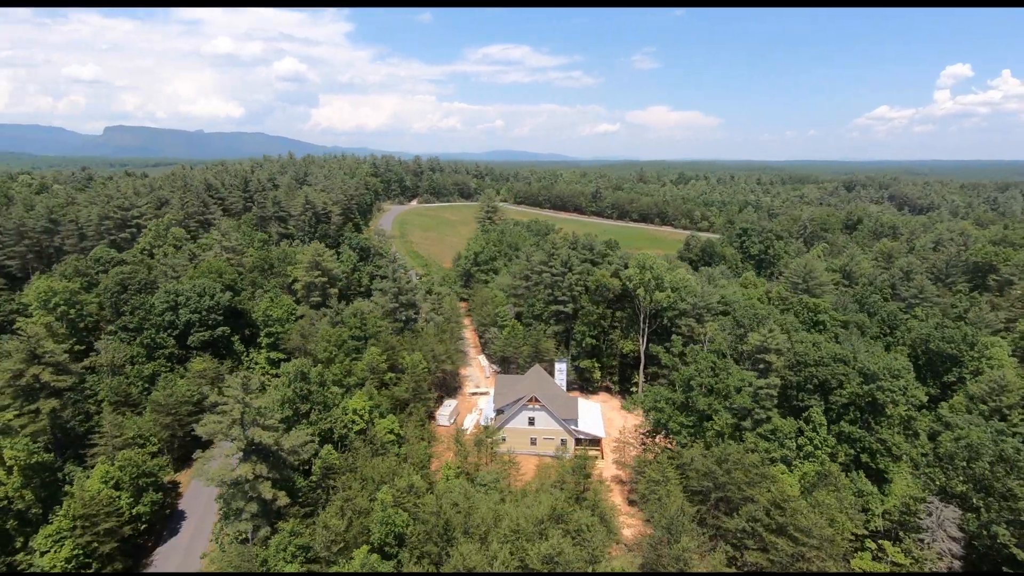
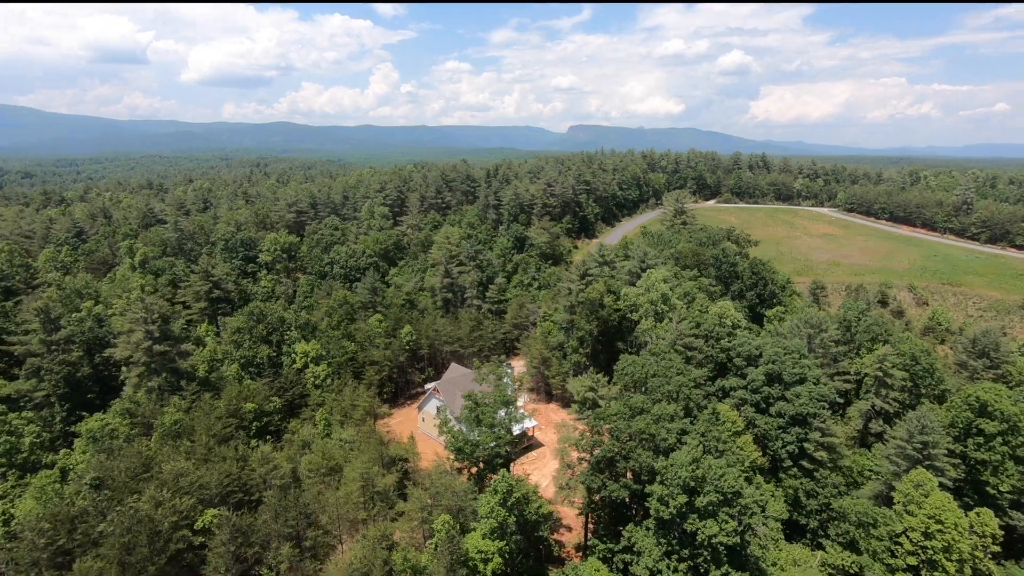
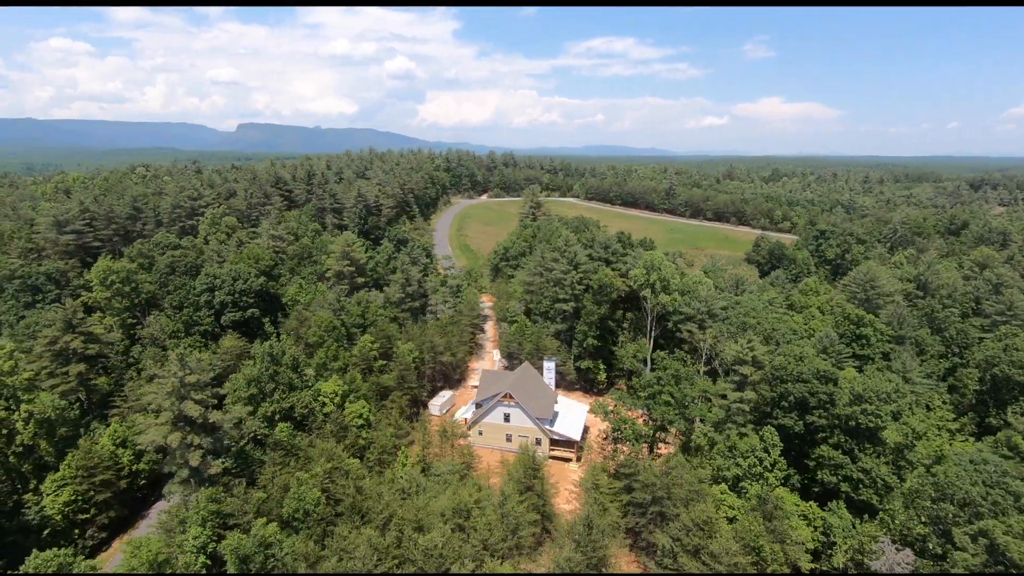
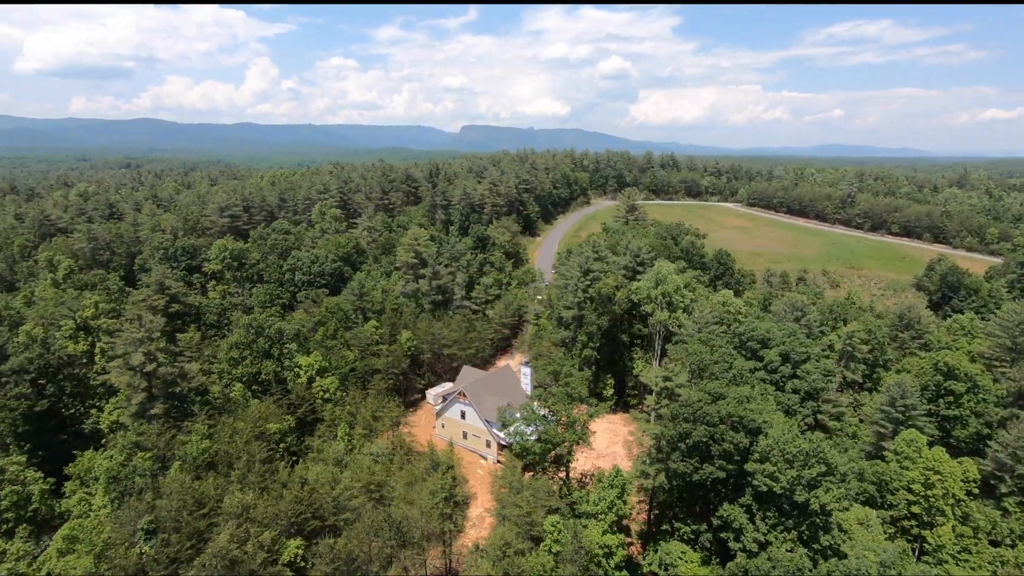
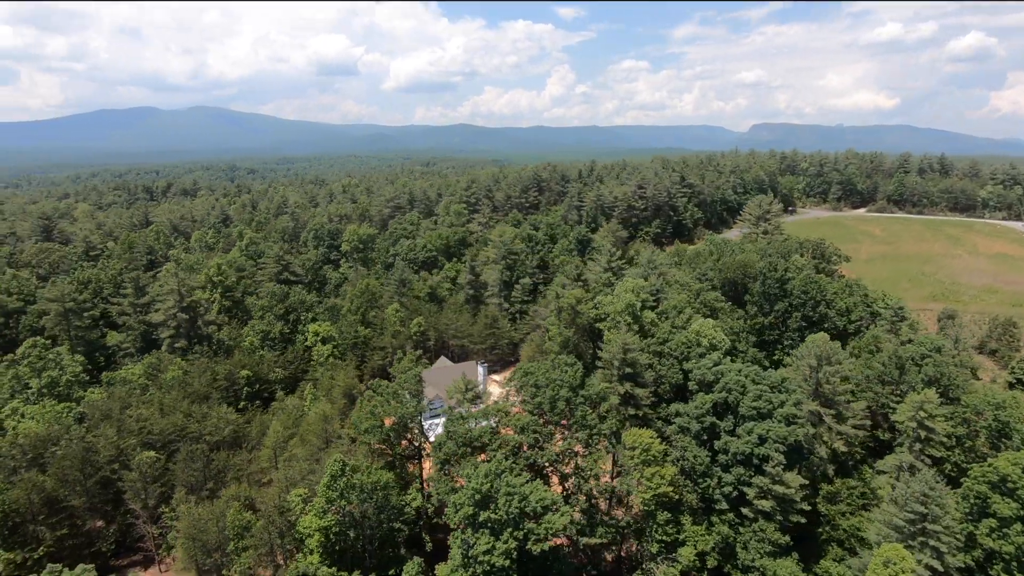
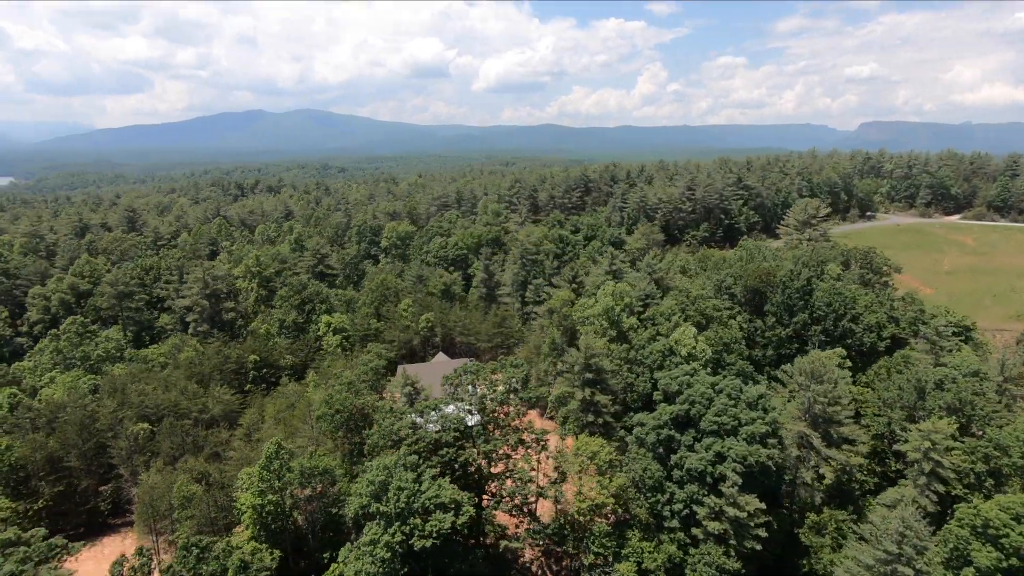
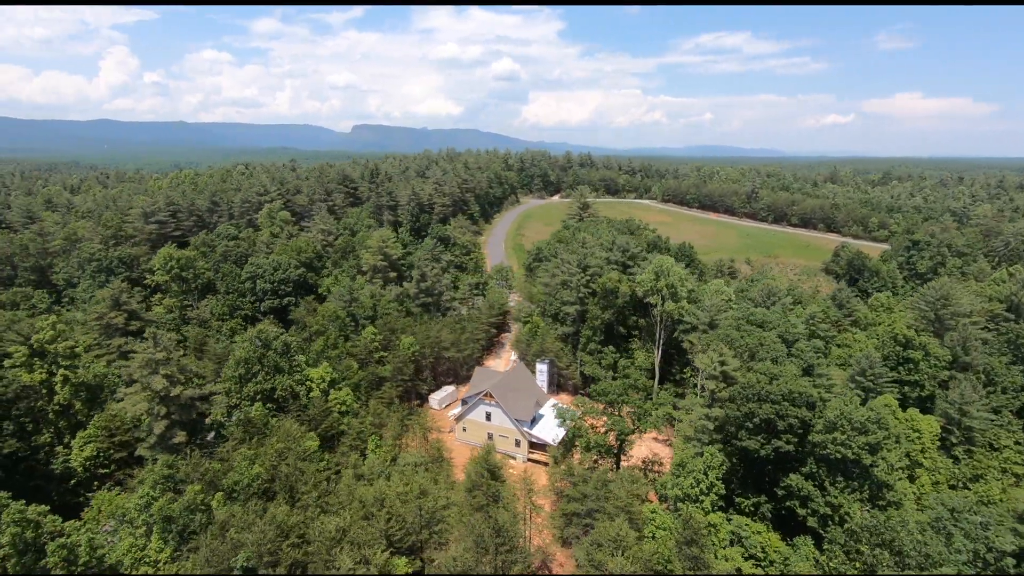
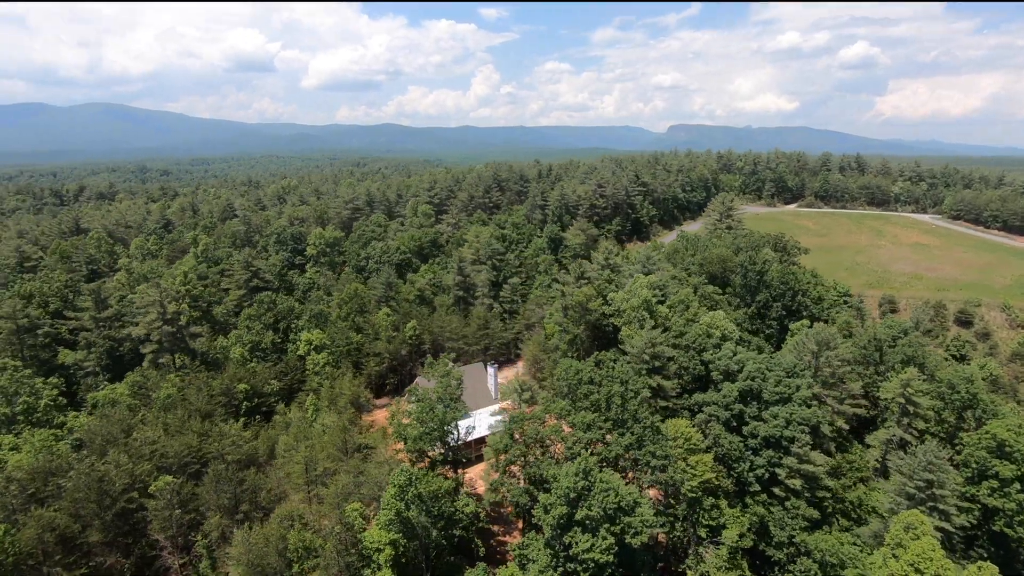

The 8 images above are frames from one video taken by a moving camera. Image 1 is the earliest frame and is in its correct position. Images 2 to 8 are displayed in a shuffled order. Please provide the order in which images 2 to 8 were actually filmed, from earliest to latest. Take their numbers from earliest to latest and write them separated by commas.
3, 7, 4, 2, 8, 5, 6
